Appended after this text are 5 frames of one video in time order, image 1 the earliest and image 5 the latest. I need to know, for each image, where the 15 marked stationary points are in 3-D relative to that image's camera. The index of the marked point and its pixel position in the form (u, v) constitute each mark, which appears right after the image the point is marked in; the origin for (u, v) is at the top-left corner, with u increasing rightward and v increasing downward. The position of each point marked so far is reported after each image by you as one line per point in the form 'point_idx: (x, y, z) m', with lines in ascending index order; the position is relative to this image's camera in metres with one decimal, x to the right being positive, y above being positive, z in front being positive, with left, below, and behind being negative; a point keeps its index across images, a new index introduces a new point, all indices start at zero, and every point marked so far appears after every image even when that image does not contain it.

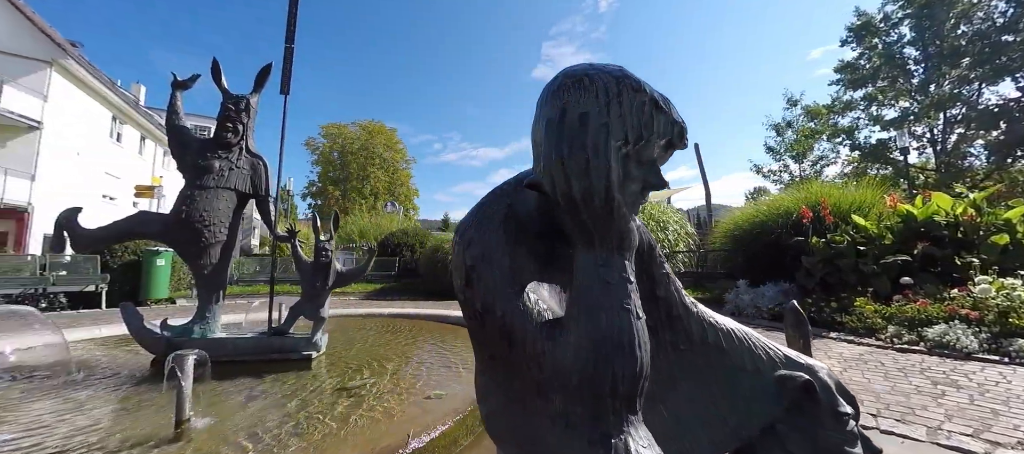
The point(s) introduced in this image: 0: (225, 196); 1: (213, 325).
0: (-2.7, +0.3, +3.4) m
1: (-2.8, -0.9, +3.4) m
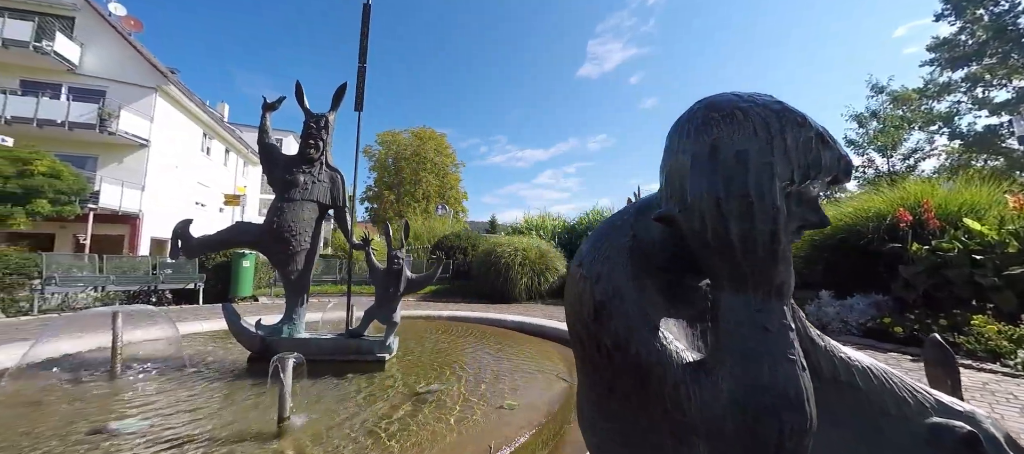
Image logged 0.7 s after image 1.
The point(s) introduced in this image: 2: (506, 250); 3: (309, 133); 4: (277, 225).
0: (-2.1, +0.2, +3.7) m
1: (-2.2, -1.0, +3.7) m
2: (-0.1, -0.6, +9.1) m
3: (-2.1, +1.0, +3.7) m
4: (-2.3, 0.0, +3.5) m
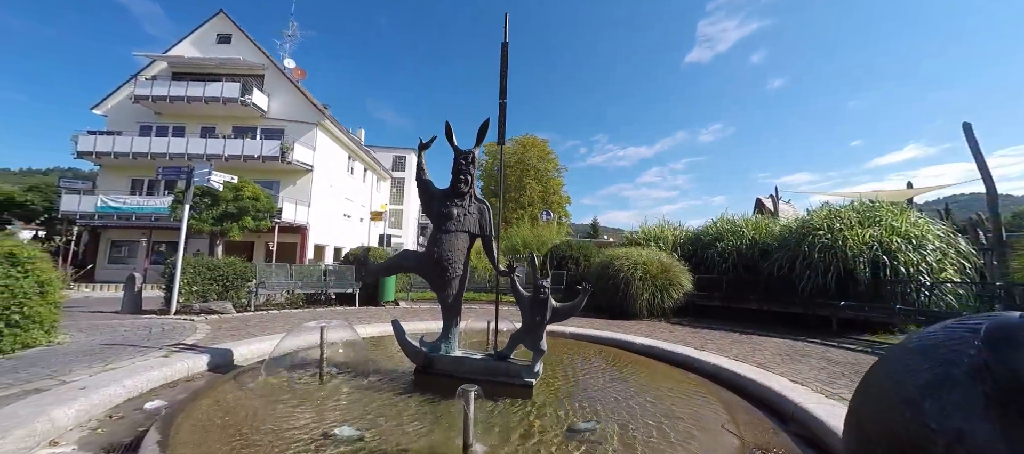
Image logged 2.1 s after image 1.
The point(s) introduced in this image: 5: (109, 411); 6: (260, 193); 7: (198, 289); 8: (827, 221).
0: (-0.6, -0.1, +4.1) m
1: (-0.7, -1.3, +4.1) m
2: (+2.7, -0.9, +8.8) m
3: (-0.6, +0.7, +4.1) m
4: (-0.8, -0.3, +4.0) m
5: (-3.6, -1.7, +3.2) m
6: (-10.0, +1.3, +14.4) m
7: (-6.9, -1.4, +8.0) m
8: (+6.4, +0.1, +7.4) m
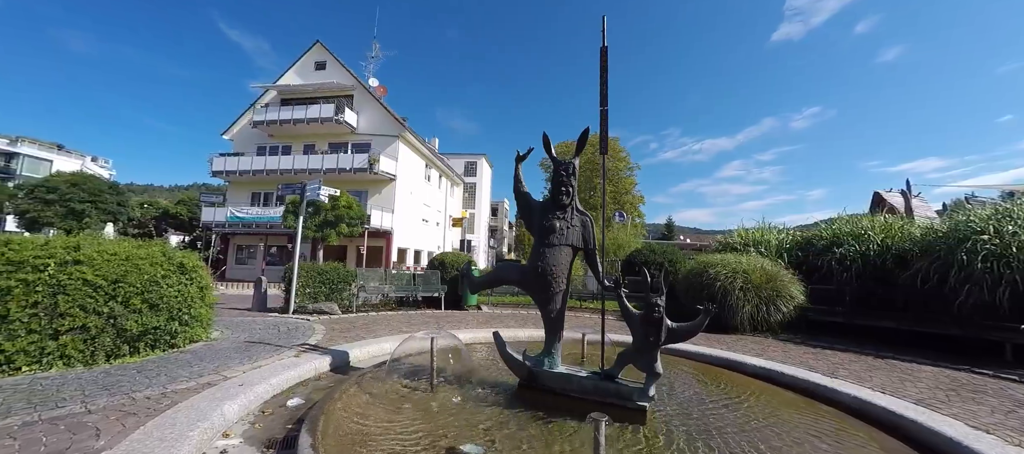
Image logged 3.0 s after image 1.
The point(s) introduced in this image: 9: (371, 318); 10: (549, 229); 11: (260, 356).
0: (+0.6, -0.3, +4.0) m
1: (+0.5, -1.5, +4.0) m
2: (+4.6, -1.0, +8.0) m
3: (+0.5, +0.5, +4.0) m
4: (+0.3, -0.4, +3.9) m
5: (-2.6, -1.8, +3.7) m
6: (-7.0, +1.1, +15.8) m
7: (-5.0, -1.6, +9.0) m
8: (+8.1, +0.1, +6.0) m
9: (-3.0, -1.9, +7.7) m
10: (+0.4, 0.0, +4.0) m
11: (-3.3, -1.7, +4.8) m
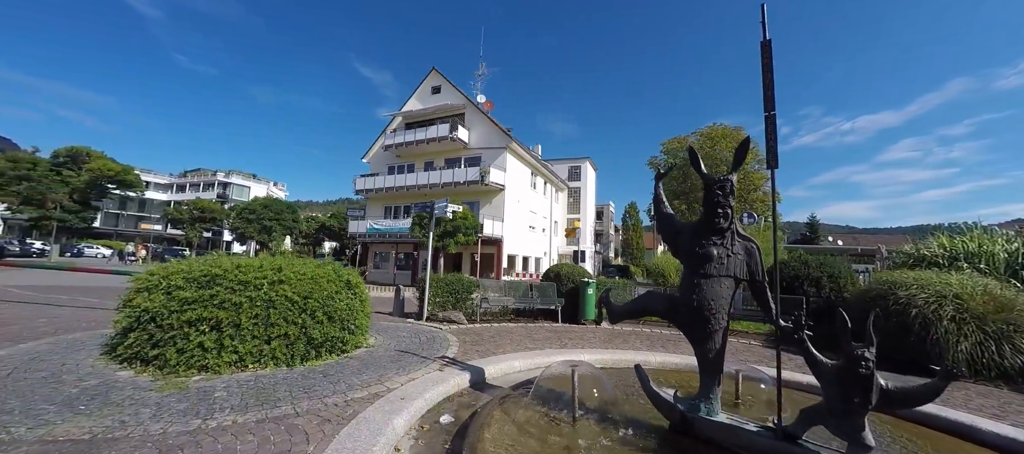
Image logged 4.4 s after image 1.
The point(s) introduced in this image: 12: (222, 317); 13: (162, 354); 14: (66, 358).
0: (+2.0, -0.5, +3.5) m
1: (+2.0, -1.7, +3.5) m
2: (+7.1, -1.2, +6.3) m
3: (+2.0, +0.2, +3.5) m
4: (+1.8, -0.7, +3.5) m
5: (-1.0, -2.2, +4.0) m
6: (-2.1, +0.7, +16.9) m
7: (-2.0, -2.0, +9.8) m
8: (+9.8, -0.1, +3.4) m
9: (-0.4, -2.3, +8.0) m
10: (+1.9, -0.3, +3.5) m
11: (-1.5, -2.1, +5.3) m
12: (-3.9, -1.2, +4.8) m
13: (-4.7, -1.7, +4.8) m
14: (-6.6, -1.9, +5.3) m
